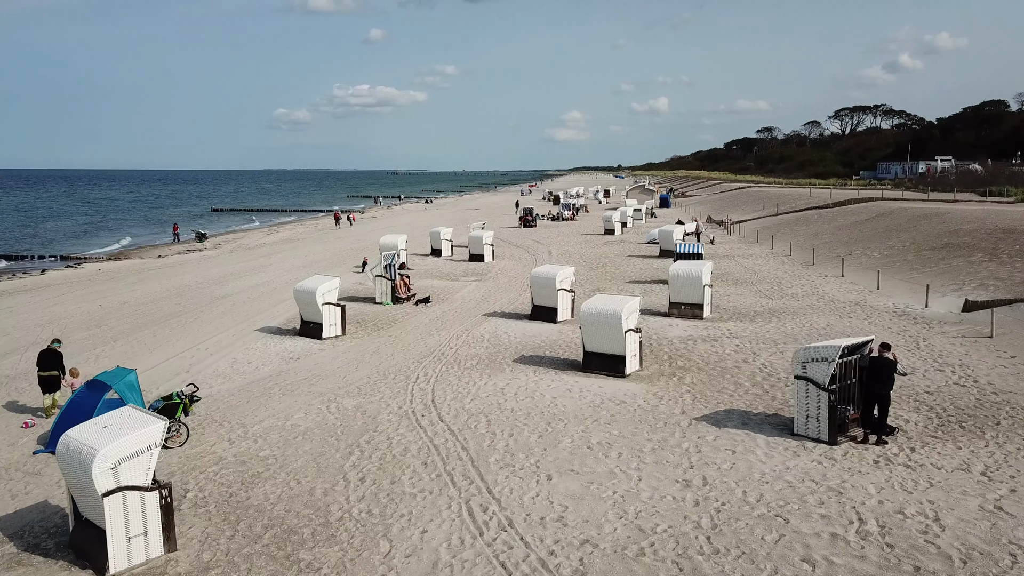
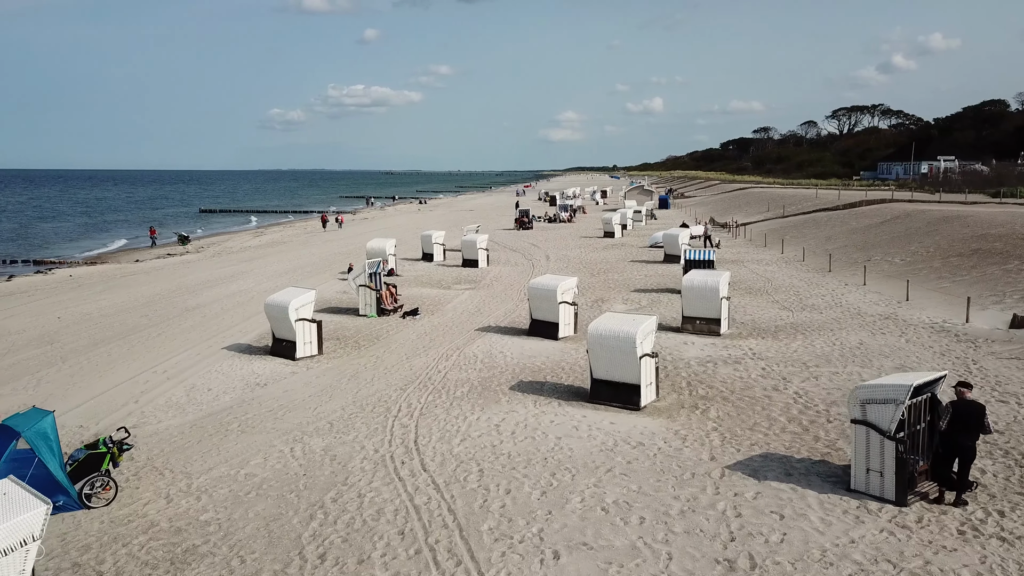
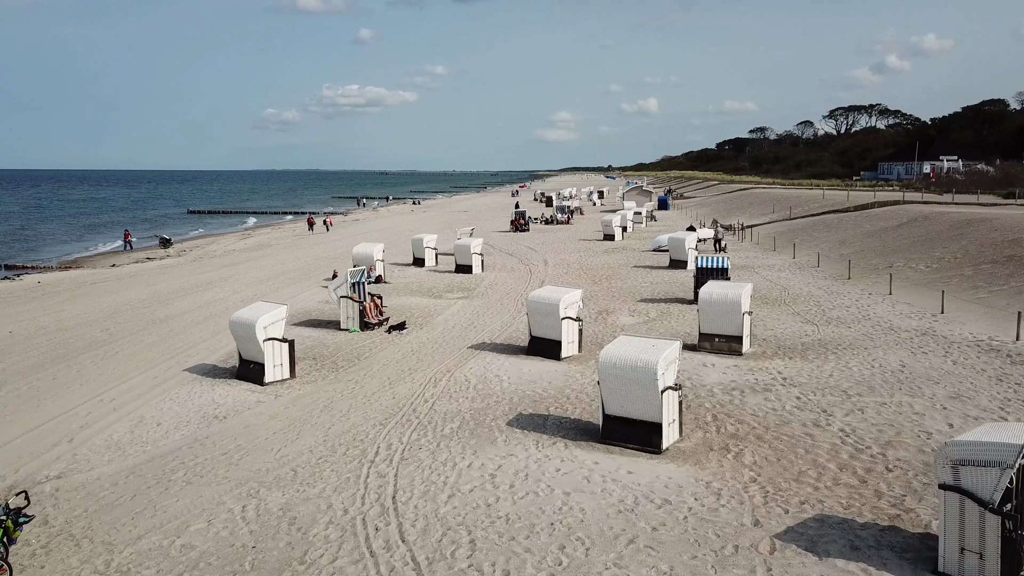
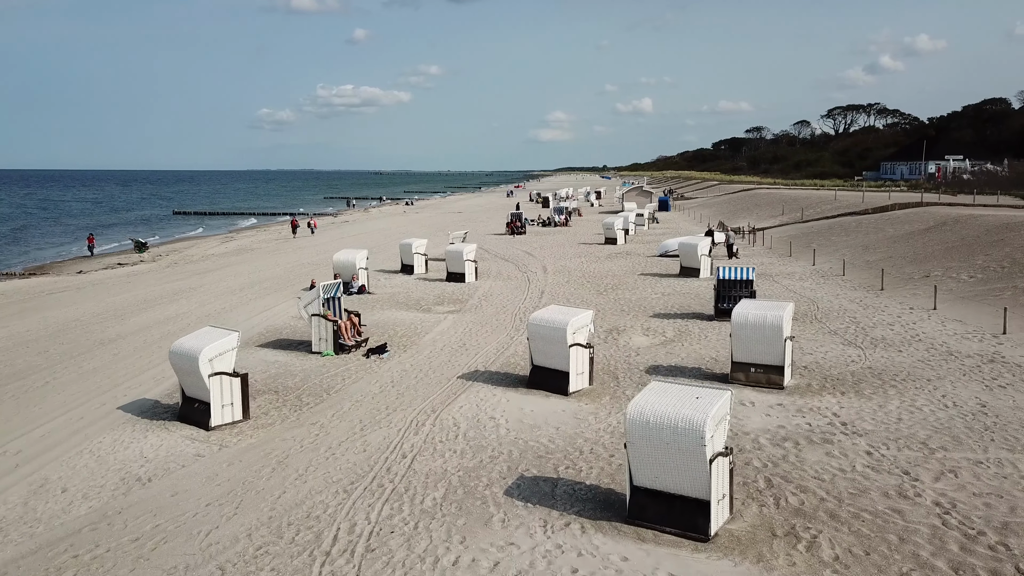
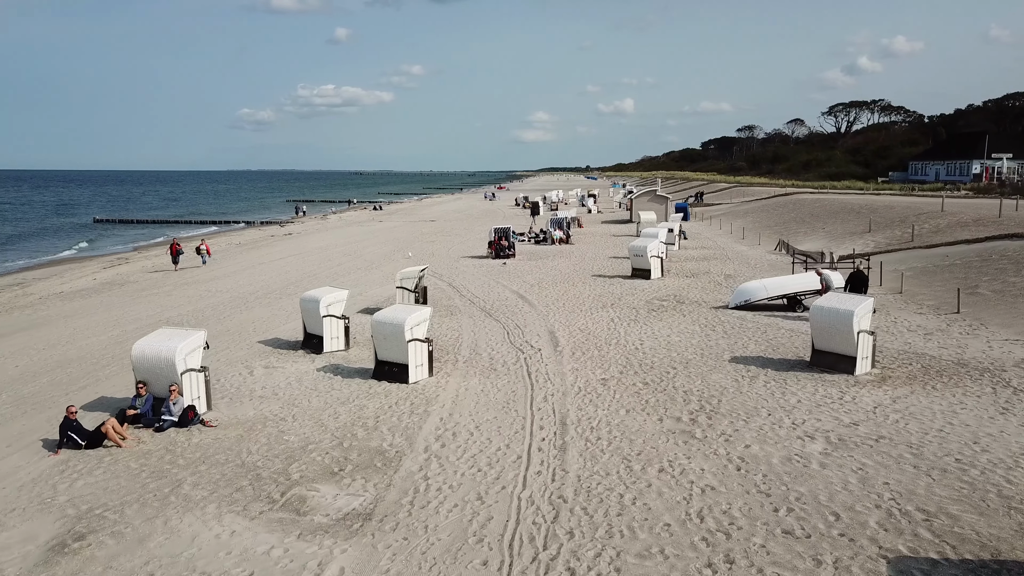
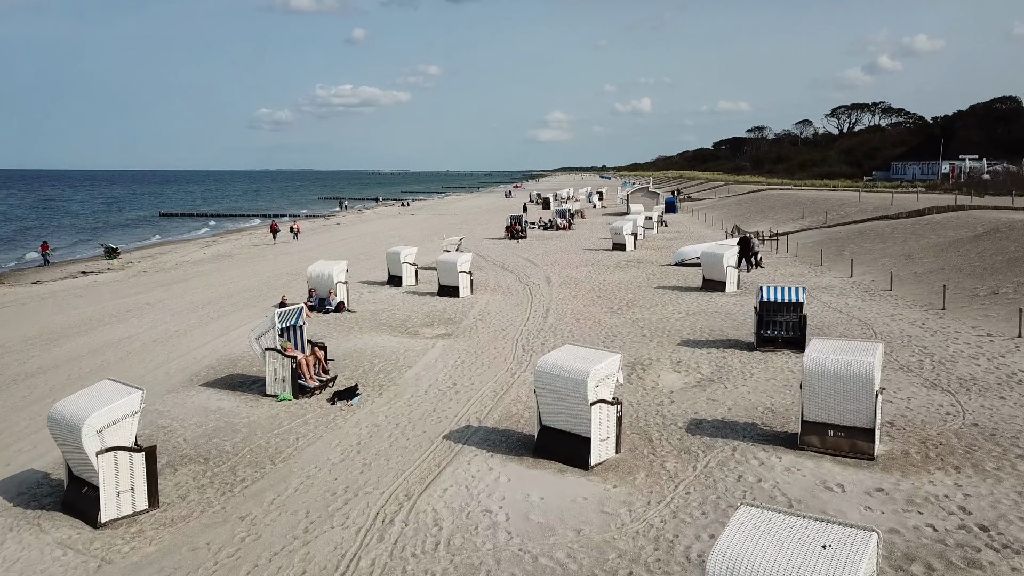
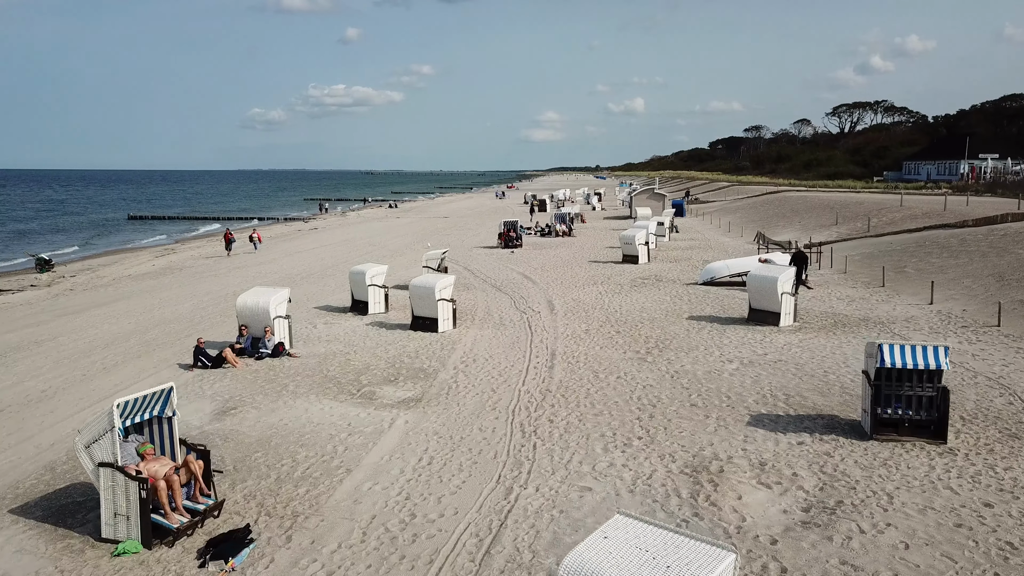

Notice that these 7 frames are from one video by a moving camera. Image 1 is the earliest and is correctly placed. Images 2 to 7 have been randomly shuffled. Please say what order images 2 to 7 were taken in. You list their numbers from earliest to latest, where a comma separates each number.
2, 3, 4, 6, 7, 5
